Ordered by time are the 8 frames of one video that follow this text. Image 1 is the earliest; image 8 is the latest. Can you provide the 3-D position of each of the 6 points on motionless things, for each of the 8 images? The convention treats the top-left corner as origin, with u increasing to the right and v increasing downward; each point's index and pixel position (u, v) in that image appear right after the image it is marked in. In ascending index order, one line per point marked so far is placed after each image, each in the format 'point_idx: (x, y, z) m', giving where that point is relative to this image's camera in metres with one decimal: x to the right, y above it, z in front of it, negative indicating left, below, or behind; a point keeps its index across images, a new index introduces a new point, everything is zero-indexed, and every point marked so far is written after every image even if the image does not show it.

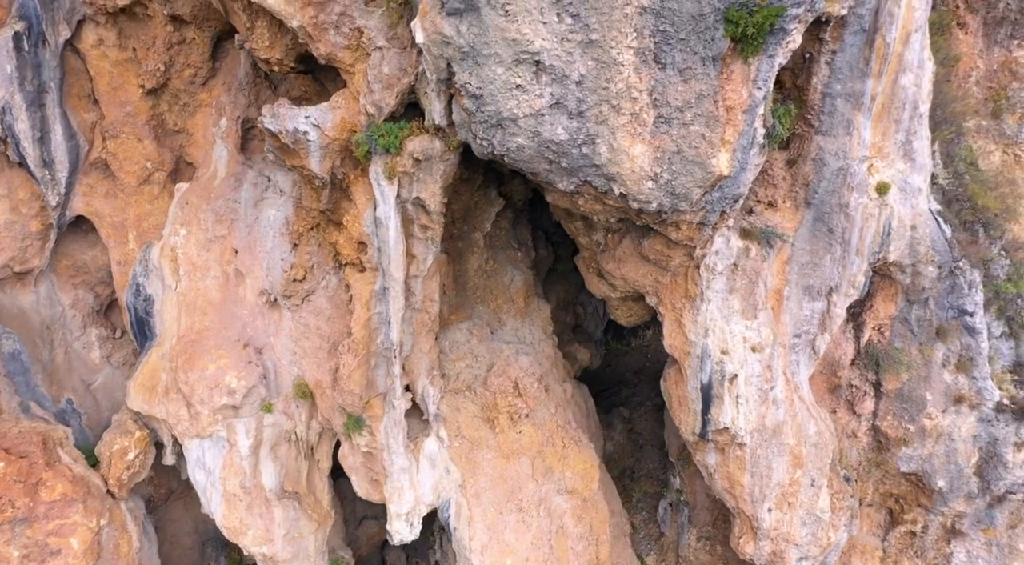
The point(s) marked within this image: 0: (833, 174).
0: (+4.4, +1.5, +9.9) m
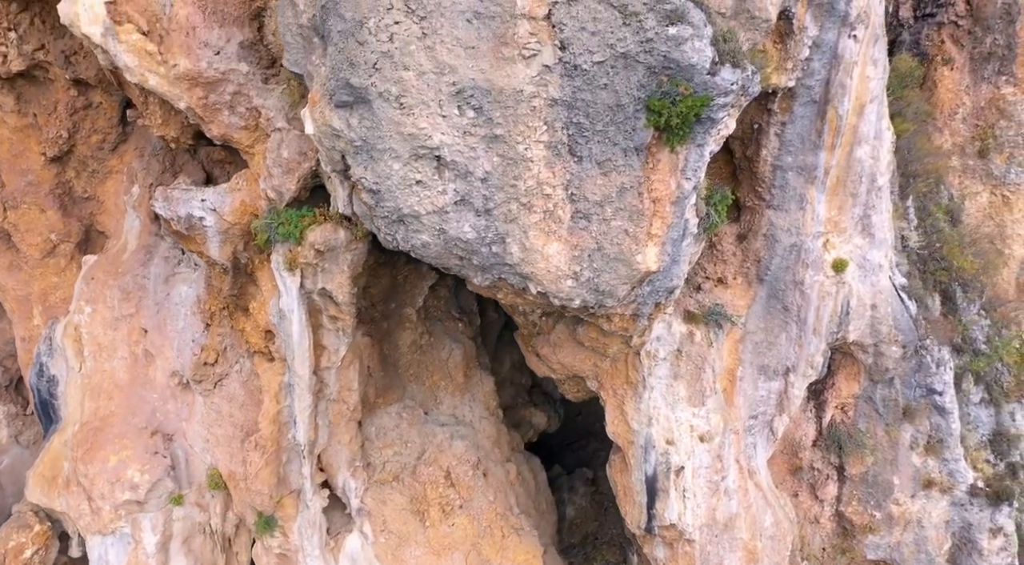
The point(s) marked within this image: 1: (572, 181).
0: (+3.5, +0.4, +9.3) m
1: (+0.5, +0.9, +6.6) m
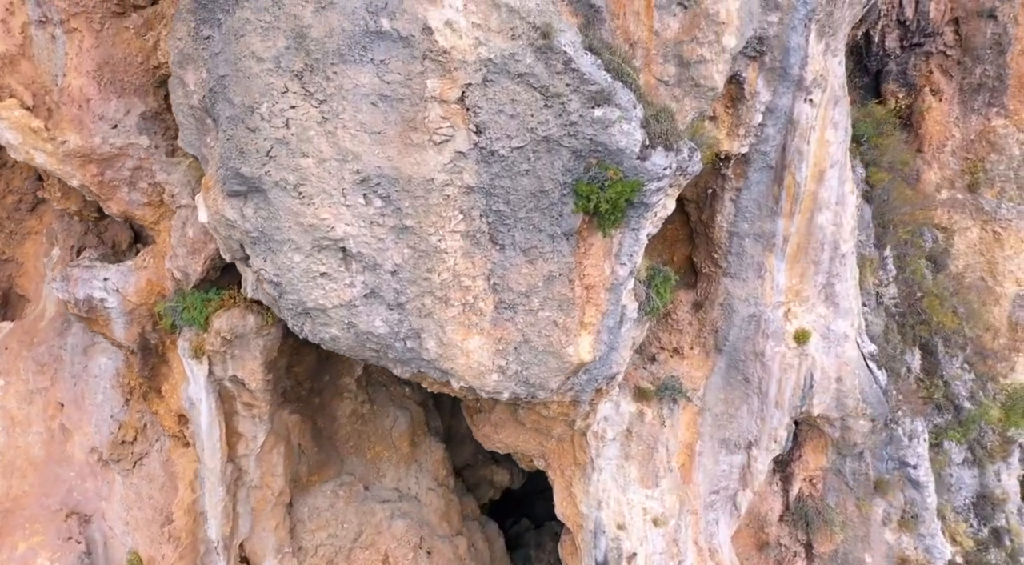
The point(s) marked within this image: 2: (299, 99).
0: (+2.8, -0.5, +8.7) m
1: (-0.2, +0.1, +6.0) m
2: (-1.6, +1.4, +5.4) m
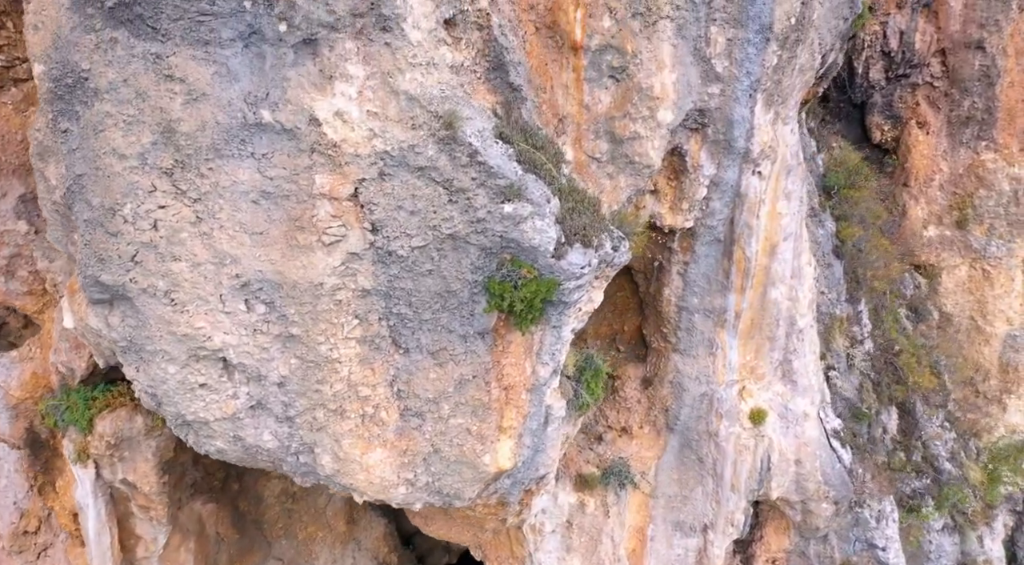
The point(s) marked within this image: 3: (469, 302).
0: (+2.1, -1.3, +8.2) m
1: (-0.9, -0.7, +5.5) m
2: (-2.3, +0.6, +4.9) m
3: (-0.3, -0.2, +5.5) m
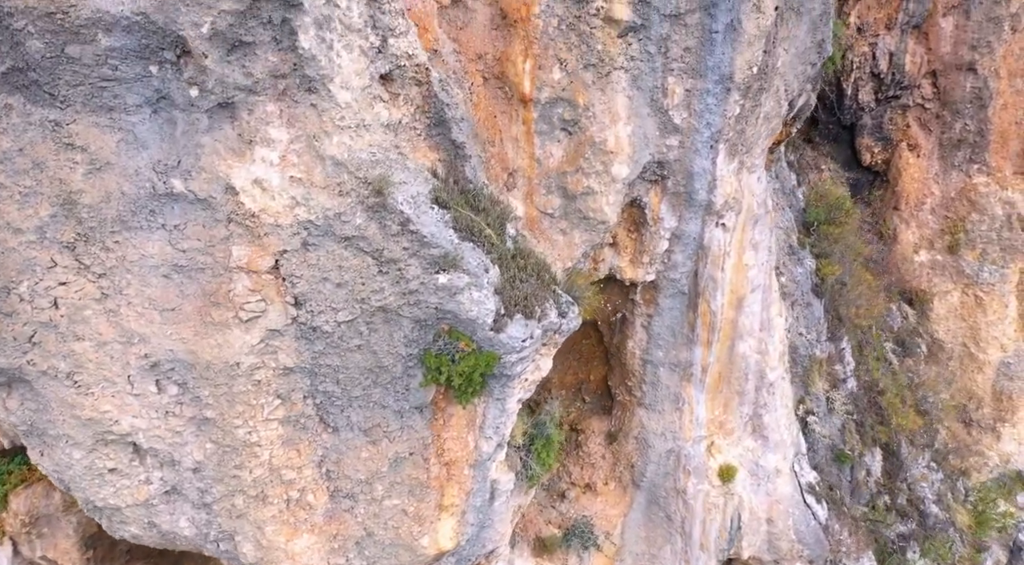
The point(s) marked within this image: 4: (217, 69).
0: (+1.6, -1.9, +7.8) m
1: (-1.3, -1.2, +5.1) m
2: (-2.8, +0.1, +4.5) m
3: (-0.8, -0.7, +5.1) m
4: (-1.8, +1.3, +4.5) m
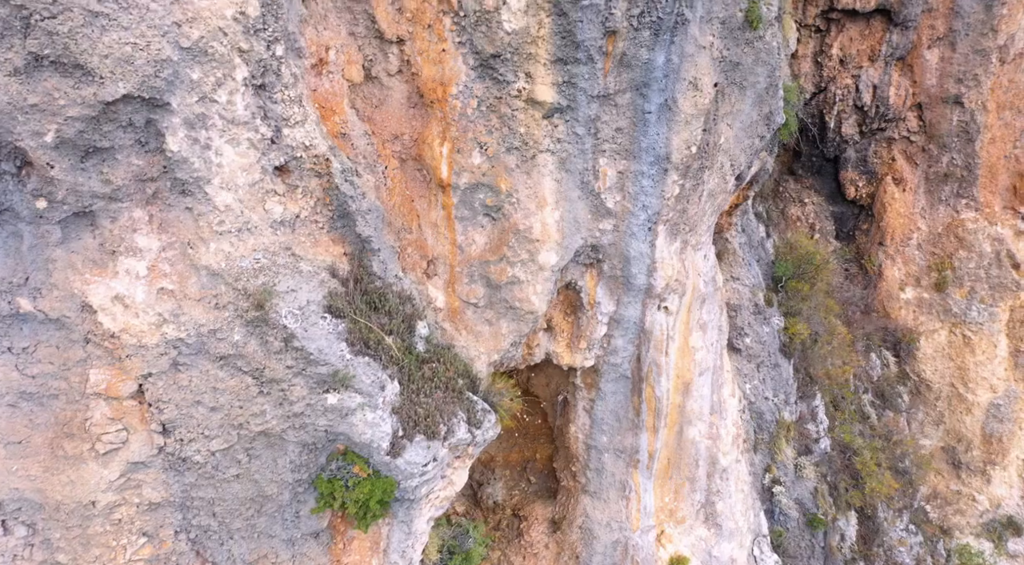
0: (+1.0, -2.7, +7.3) m
1: (-2.0, -2.0, +4.6) m
2: (-3.4, -0.7, +4.0) m
3: (-1.4, -1.5, +4.6) m
4: (-2.5, +0.6, +4.1) m
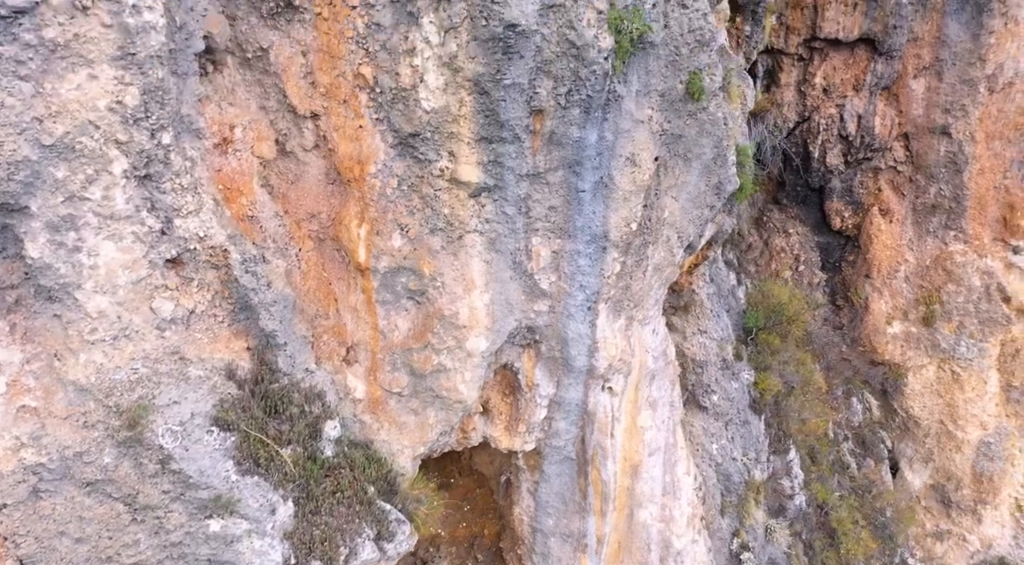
0: (+0.4, -3.4, +6.9) m
1: (-2.6, -2.7, +4.2) m
2: (-4.0, -1.3, +3.6) m
3: (-2.0, -2.1, +4.2) m
4: (-3.1, -0.1, +3.7) m
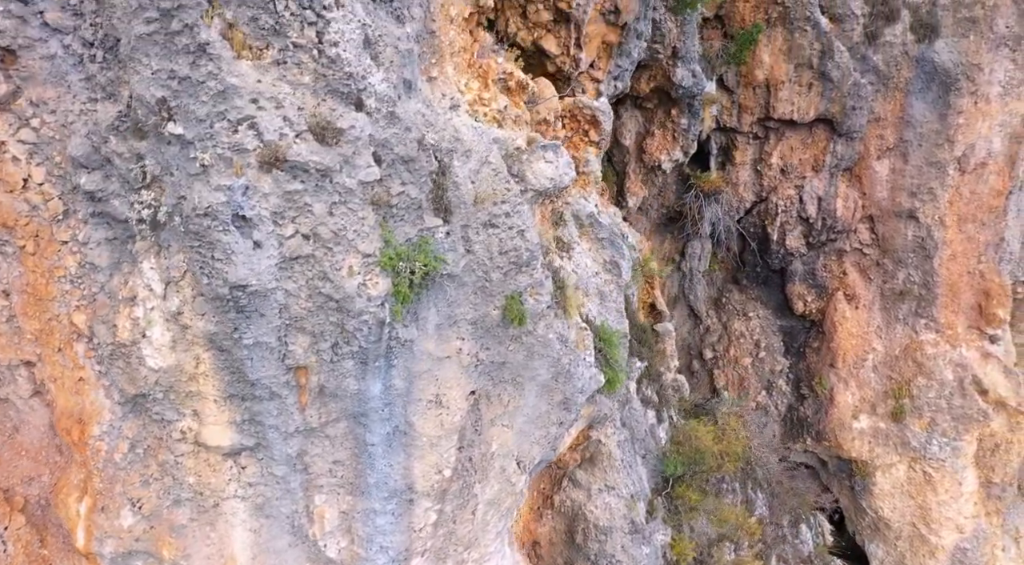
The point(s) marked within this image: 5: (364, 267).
0: (-1.0, -5.2, +5.7) m
1: (-4.0, -4.3, +3.1) m
2: (-5.4, -3.0, +2.5) m
3: (-3.5, -3.8, +3.1) m
4: (-4.5, -1.7, +2.6) m
5: (-0.8, +0.1, +3.9) m
